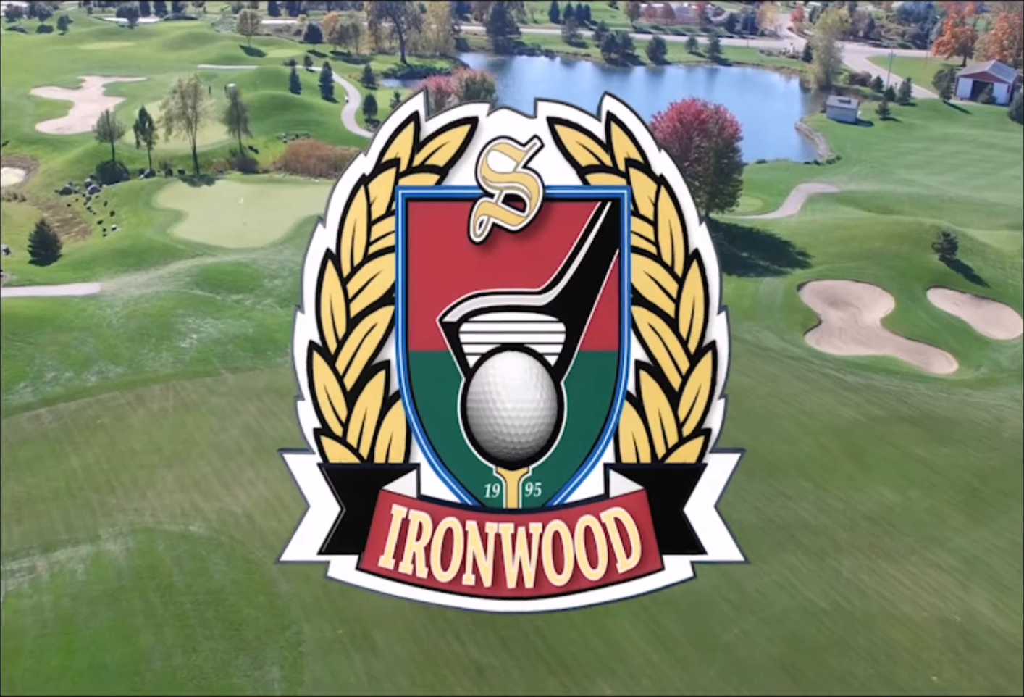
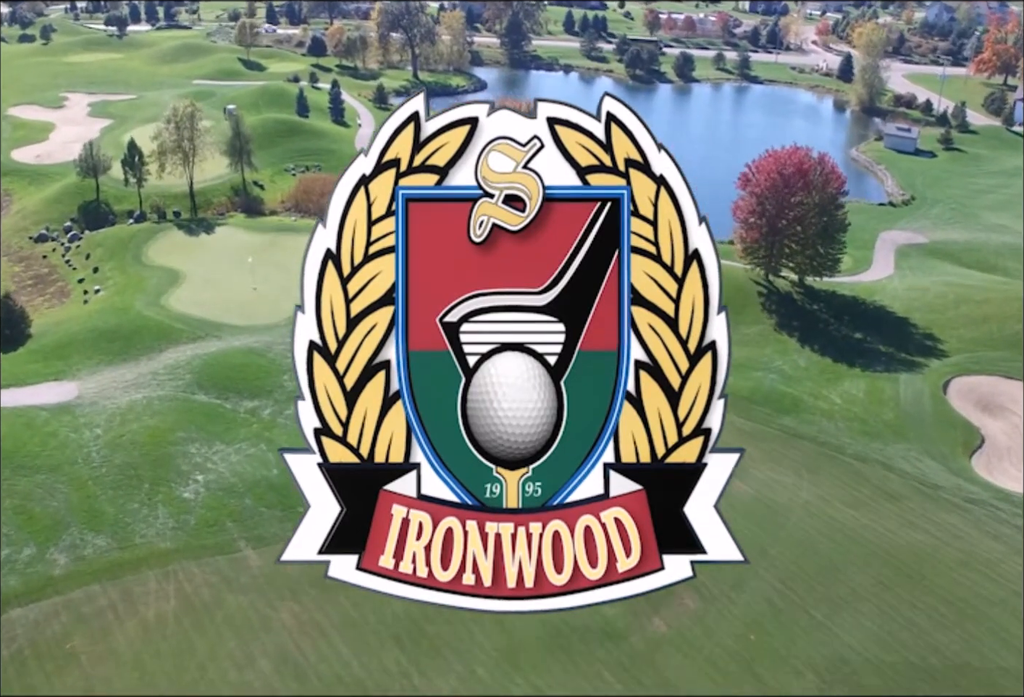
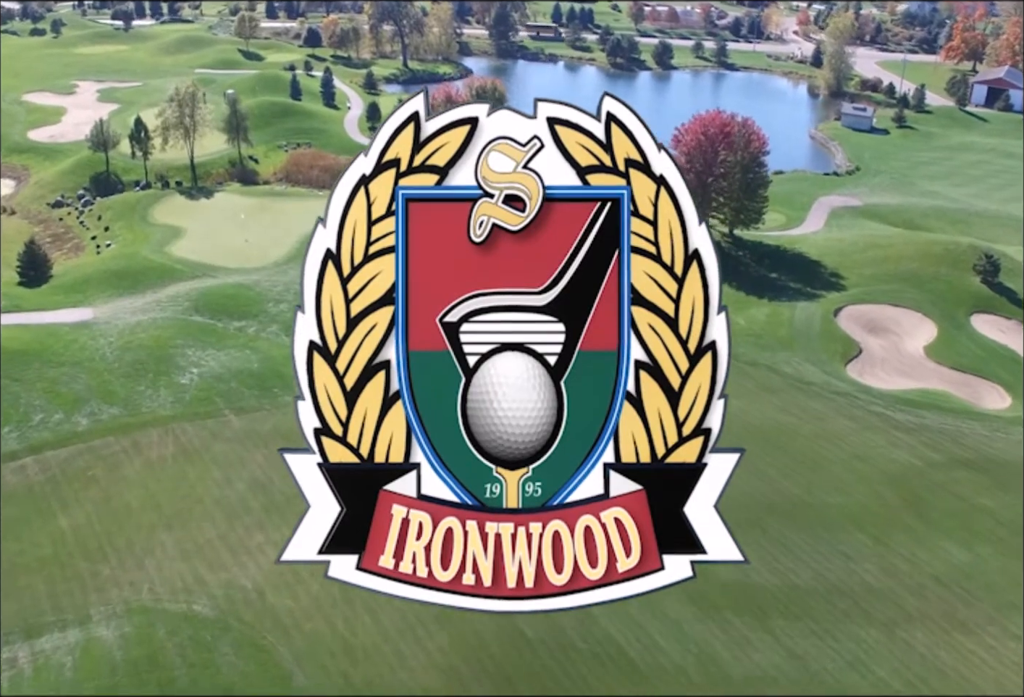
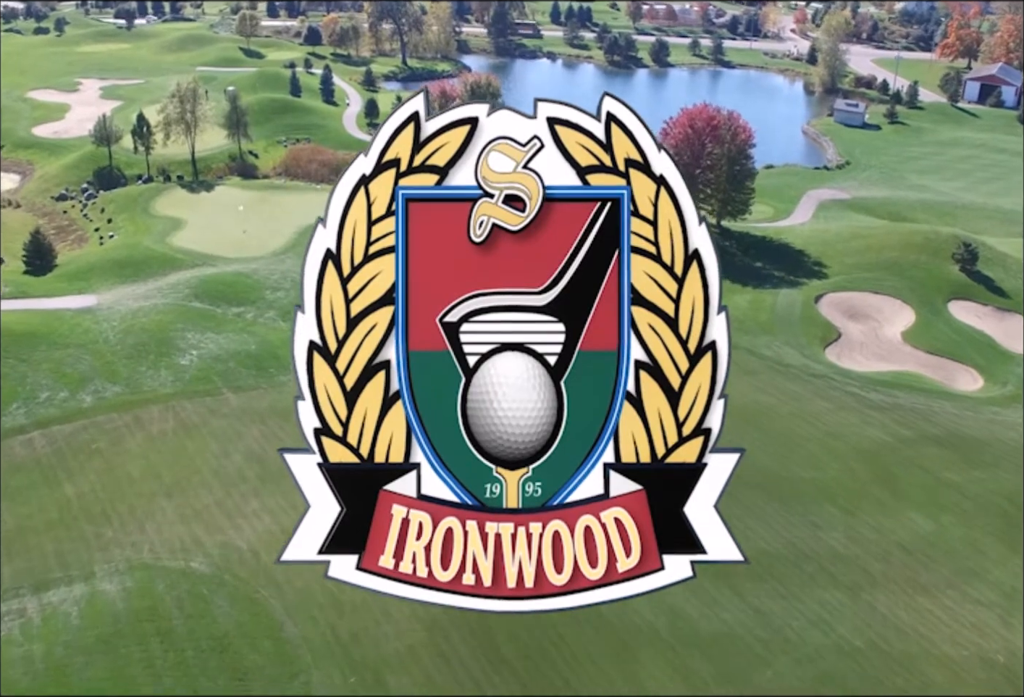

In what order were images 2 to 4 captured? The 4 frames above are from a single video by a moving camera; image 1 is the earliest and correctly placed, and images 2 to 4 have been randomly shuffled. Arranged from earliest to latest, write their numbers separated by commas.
4, 3, 2
